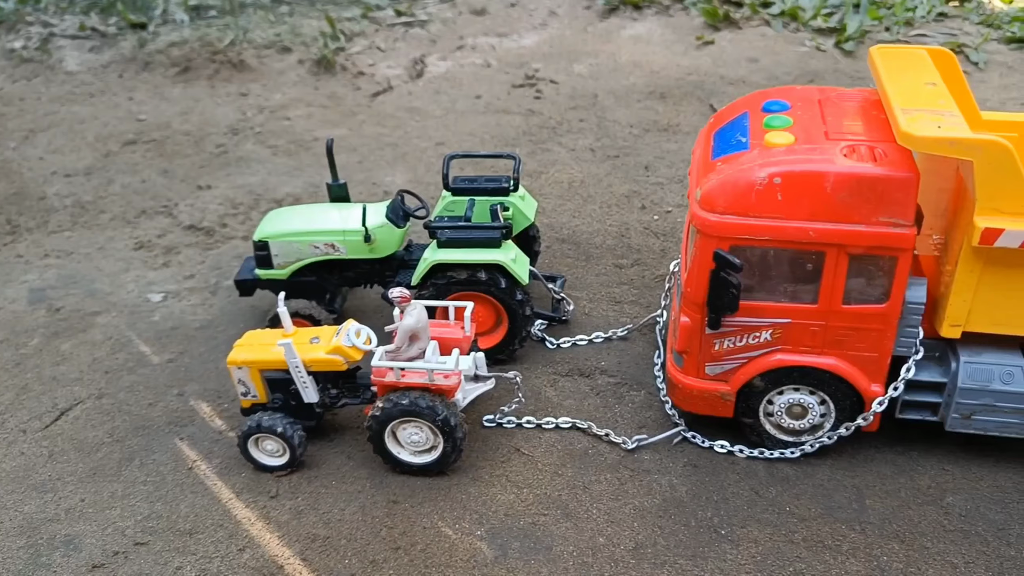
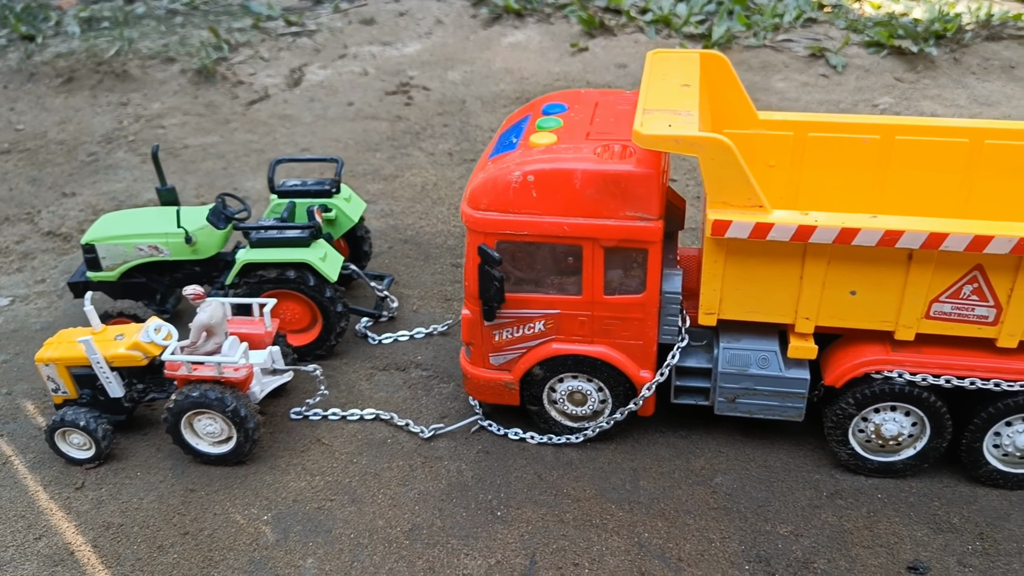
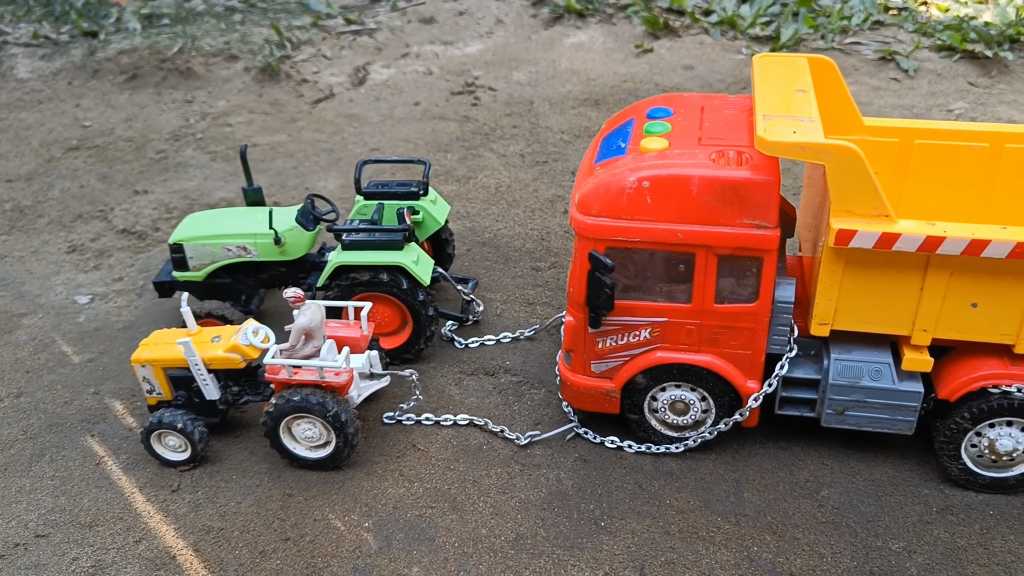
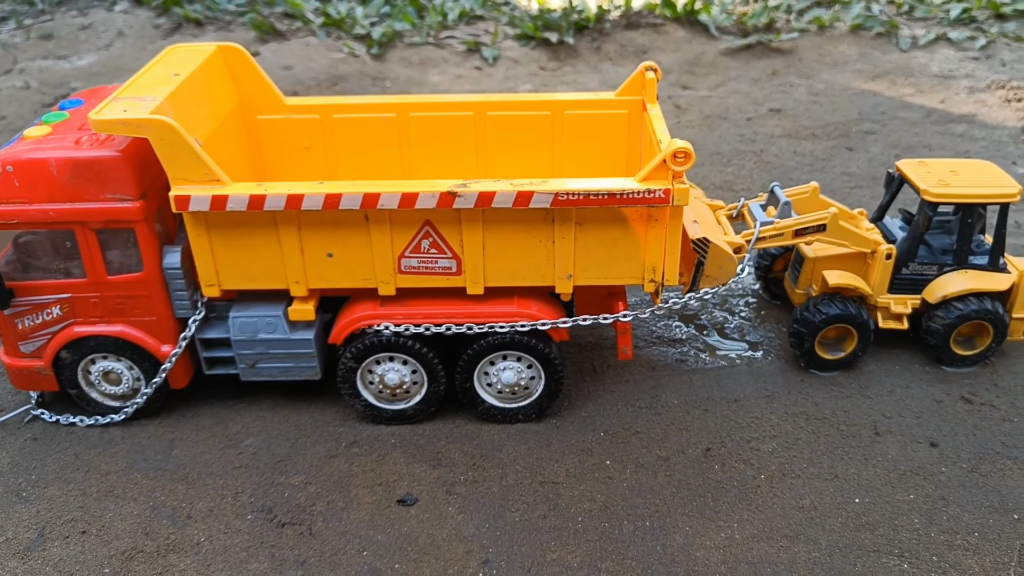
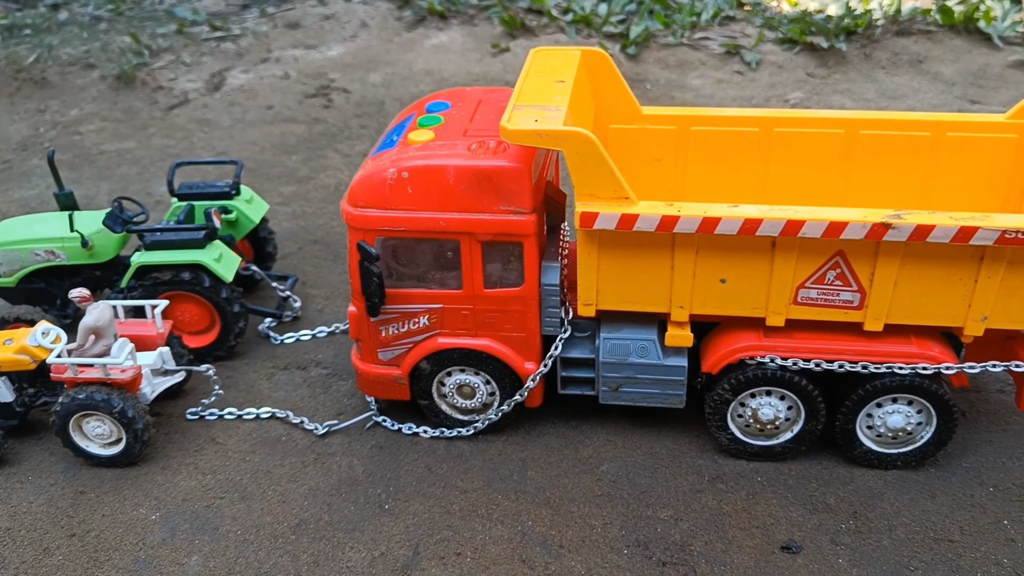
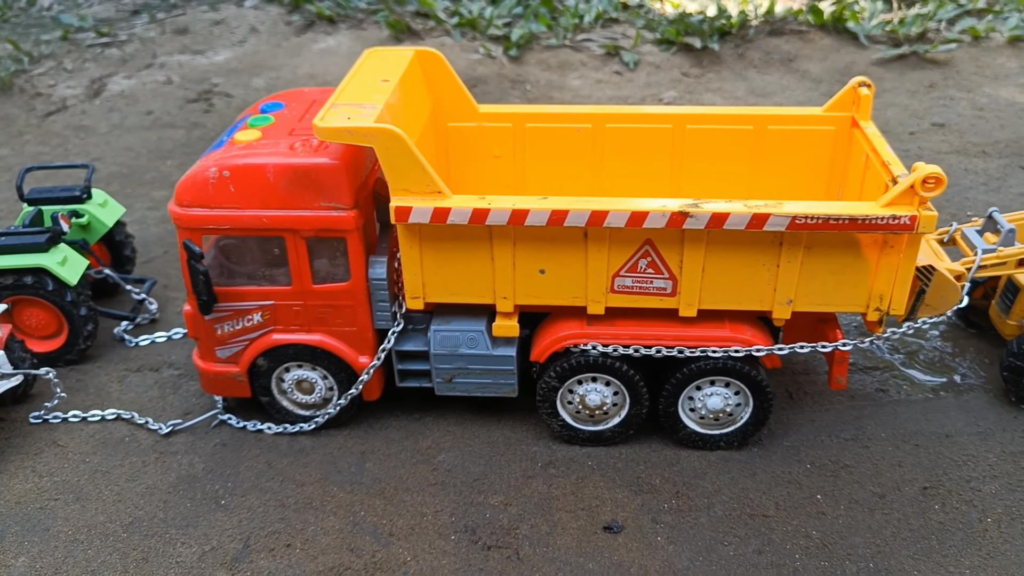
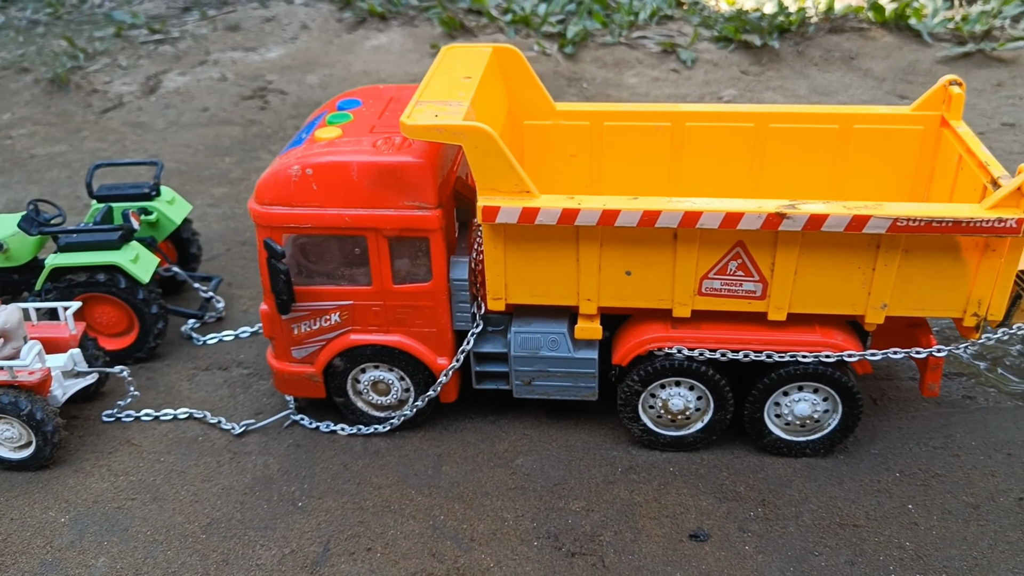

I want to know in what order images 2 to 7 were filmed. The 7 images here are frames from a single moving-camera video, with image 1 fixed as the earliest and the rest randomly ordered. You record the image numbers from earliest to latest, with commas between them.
3, 2, 5, 7, 6, 4
